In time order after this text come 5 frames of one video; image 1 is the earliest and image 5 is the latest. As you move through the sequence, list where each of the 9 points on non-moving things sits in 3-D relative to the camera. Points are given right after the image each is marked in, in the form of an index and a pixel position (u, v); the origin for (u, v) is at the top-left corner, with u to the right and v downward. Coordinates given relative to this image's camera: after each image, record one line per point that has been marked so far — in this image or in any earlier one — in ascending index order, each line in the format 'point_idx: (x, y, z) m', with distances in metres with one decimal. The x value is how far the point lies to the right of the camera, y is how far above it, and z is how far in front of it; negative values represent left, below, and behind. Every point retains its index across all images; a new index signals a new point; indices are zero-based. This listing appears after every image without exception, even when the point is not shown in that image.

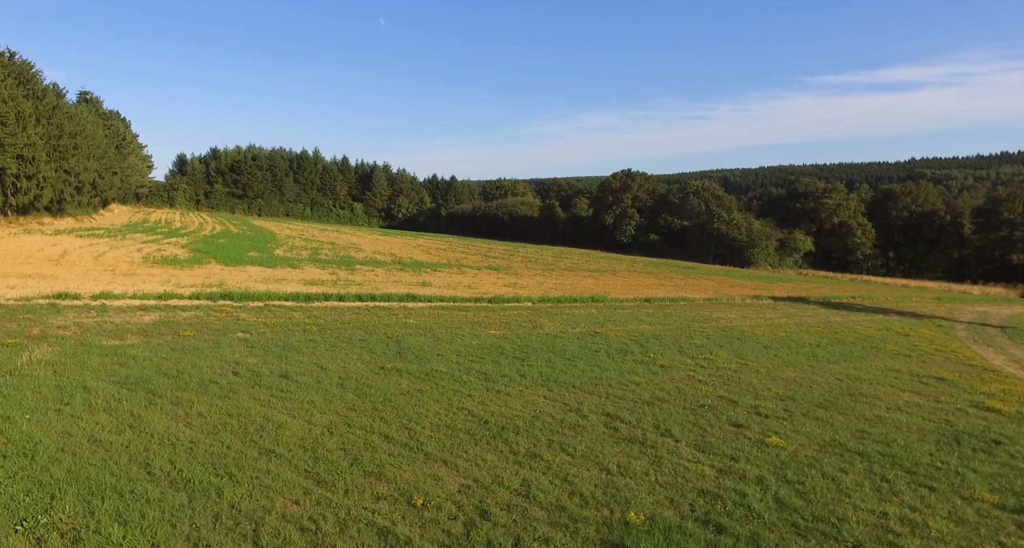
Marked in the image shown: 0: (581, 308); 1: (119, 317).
0: (+1.9, -1.0, +19.4) m
1: (-6.6, -0.7, +11.6) m
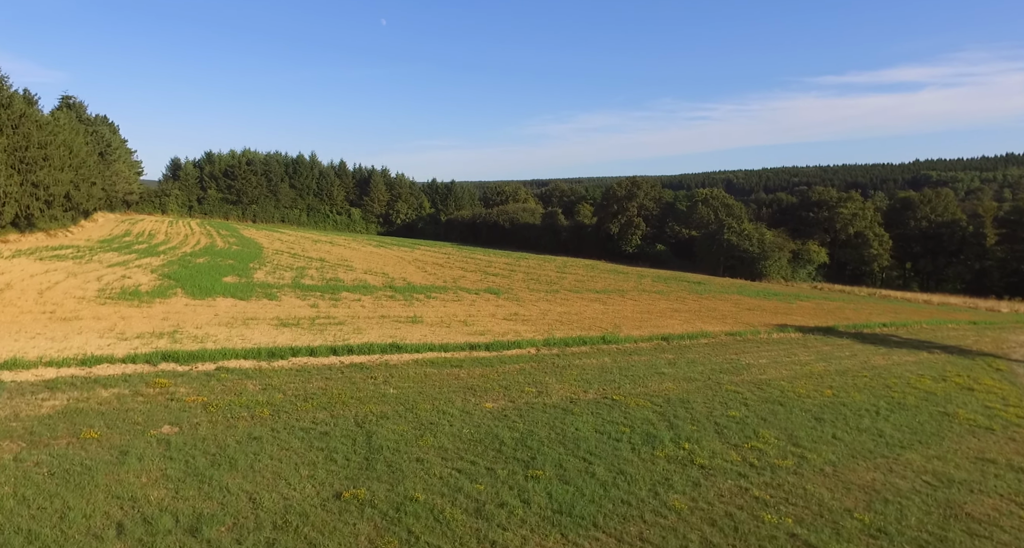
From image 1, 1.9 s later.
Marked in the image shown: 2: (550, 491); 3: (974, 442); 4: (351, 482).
0: (+2.0, -2.0, +16.8) m
1: (-6.6, -1.7, +9.1) m
2: (+0.4, -2.5, +8.1) m
3: (+7.6, -2.8, +11.4) m
4: (-1.8, -2.3, +7.8) m
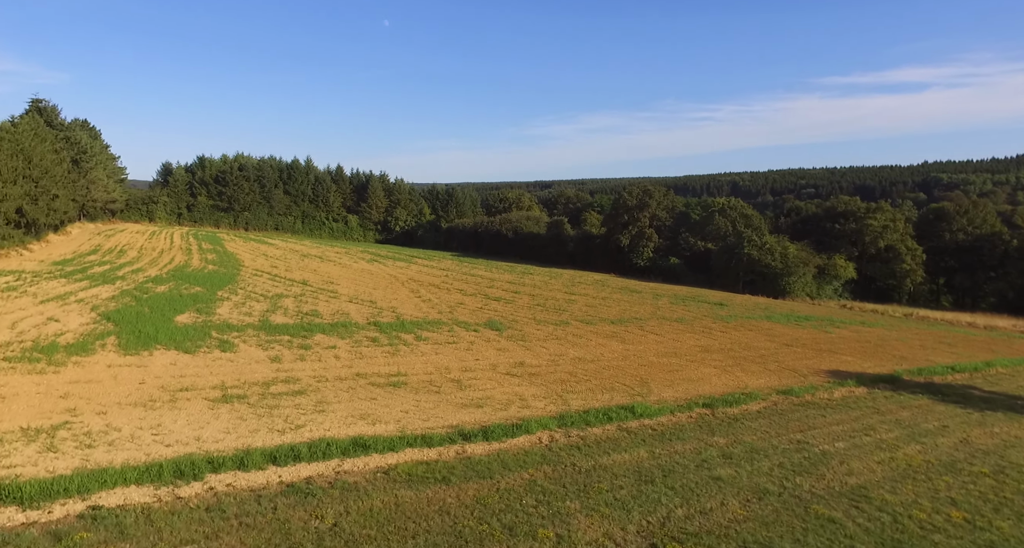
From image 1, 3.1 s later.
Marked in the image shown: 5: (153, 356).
0: (+2.1, -3.2, +12.8) m
1: (-6.5, -2.9, +5.1) m
2: (+0.5, -3.7, +4.0) m
3: (+7.6, -4.0, +7.3) m
4: (-1.8, -3.5, +3.8) m
5: (-8.9, -2.0, +17.1) m
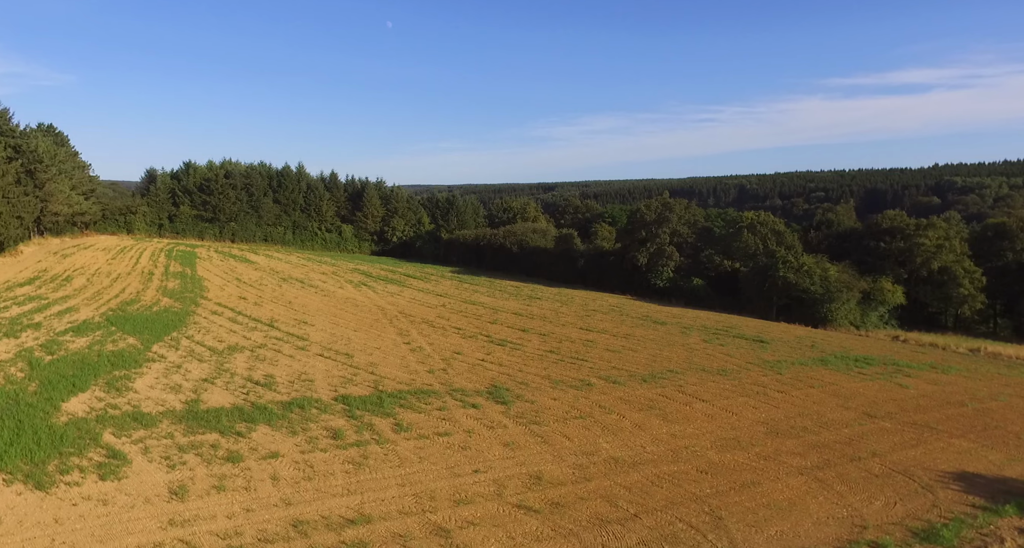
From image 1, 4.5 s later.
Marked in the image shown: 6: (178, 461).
0: (+2.3, -4.8, +6.9) m
1: (-6.3, -4.5, -0.8) m
2: (+0.7, -5.3, -1.9) m
3: (+7.9, -5.6, +1.3) m
4: (-1.5, -5.1, -2.2) m
5: (-8.6, -3.7, +11.1) m
6: (-6.6, -3.7, +13.7) m
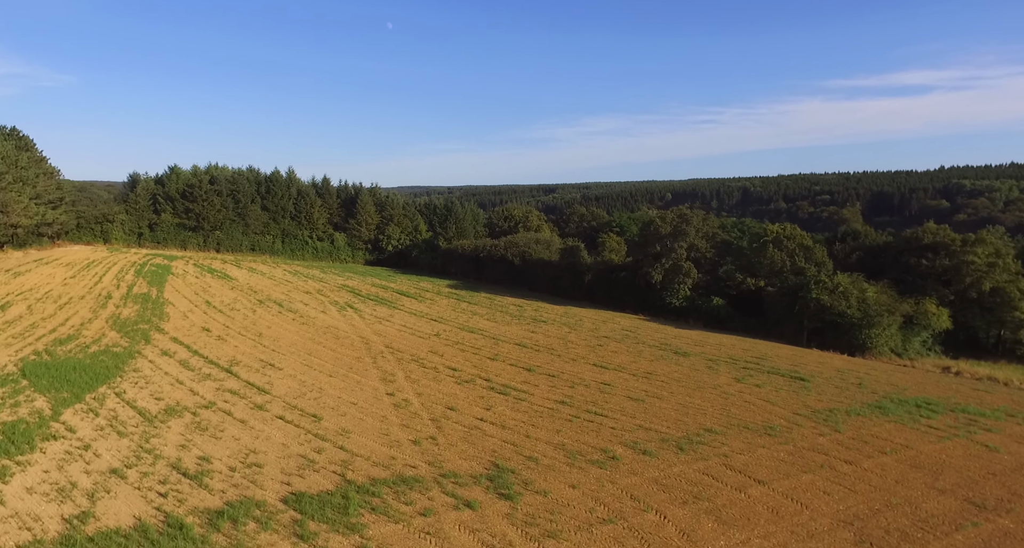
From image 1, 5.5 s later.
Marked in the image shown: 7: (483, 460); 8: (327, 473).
0: (+2.5, -6.1, +2.0) m
1: (-6.1, -5.8, -5.7) m
2: (+0.9, -6.5, -6.8) m
3: (+8.0, -6.8, -3.5) m
4: (-1.4, -6.3, -7.0) m
5: (-8.4, -4.9, +6.3) m
6: (-6.5, -4.9, +8.9) m
7: (-0.8, -4.8, +18.3) m
8: (-4.4, -4.6, +16.4) m
